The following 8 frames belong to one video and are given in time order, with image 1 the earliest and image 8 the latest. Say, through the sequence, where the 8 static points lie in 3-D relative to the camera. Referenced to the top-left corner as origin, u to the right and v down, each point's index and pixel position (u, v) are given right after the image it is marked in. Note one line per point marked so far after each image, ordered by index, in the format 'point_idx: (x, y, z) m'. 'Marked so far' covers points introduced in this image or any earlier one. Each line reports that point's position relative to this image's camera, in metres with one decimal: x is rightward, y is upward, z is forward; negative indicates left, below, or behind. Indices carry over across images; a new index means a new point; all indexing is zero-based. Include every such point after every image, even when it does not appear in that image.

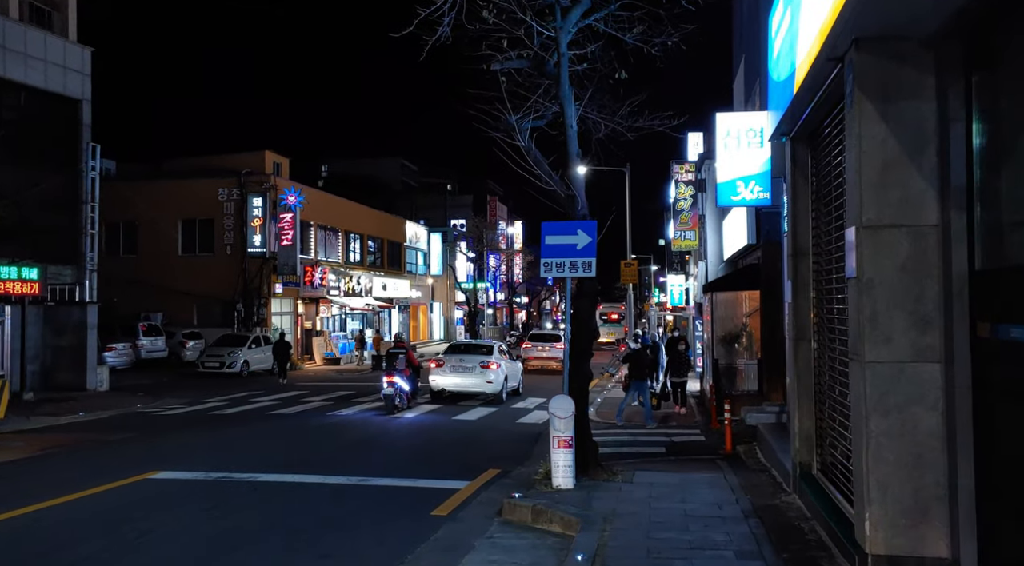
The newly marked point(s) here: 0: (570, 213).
0: (+0.7, +0.9, +11.9) m
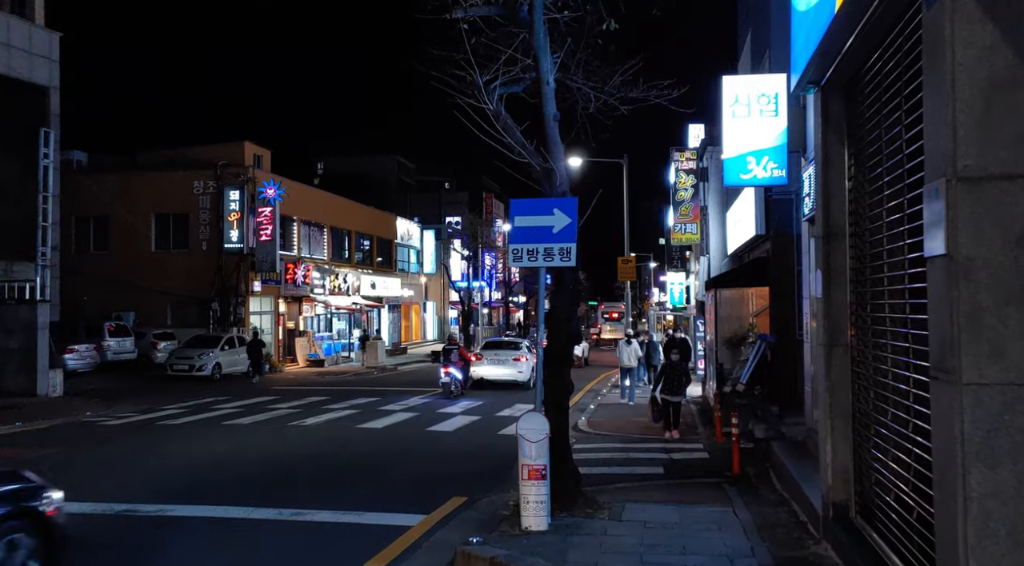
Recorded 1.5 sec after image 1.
0: (+0.3, +0.9, +9.8) m
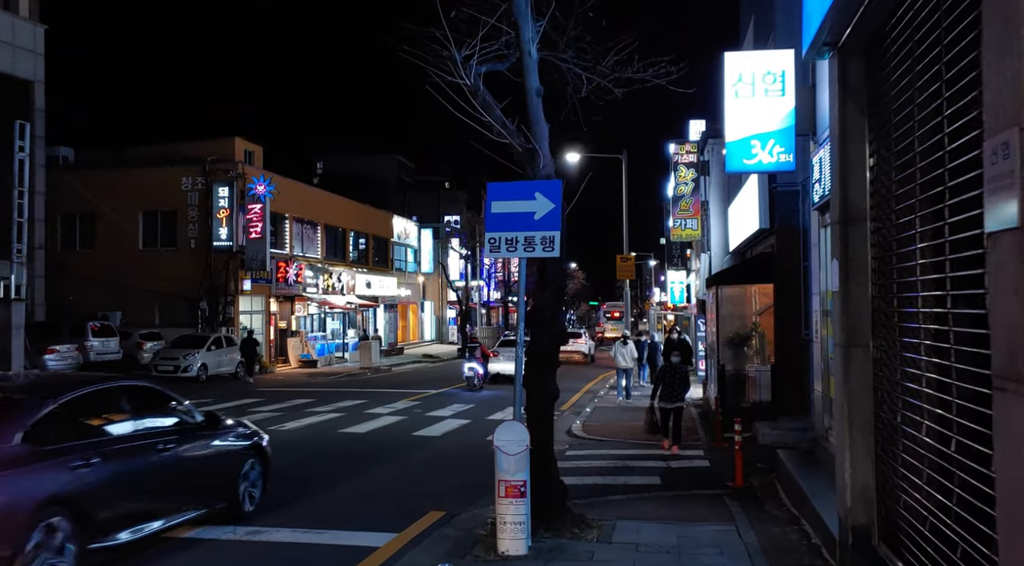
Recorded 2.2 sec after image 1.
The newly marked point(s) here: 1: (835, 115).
0: (+0.2, +1.0, +8.8) m
1: (+2.3, +1.2, +6.9) m
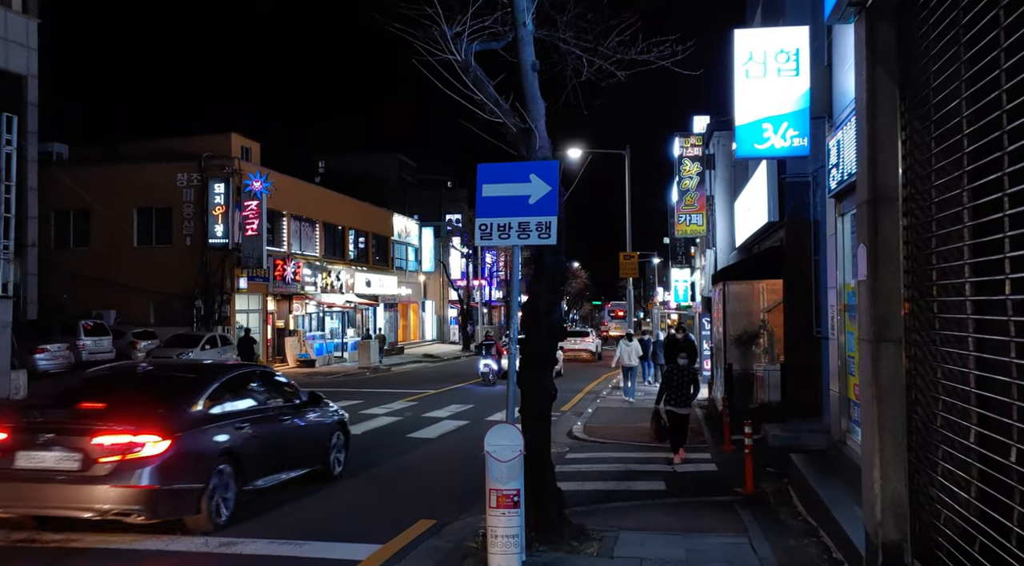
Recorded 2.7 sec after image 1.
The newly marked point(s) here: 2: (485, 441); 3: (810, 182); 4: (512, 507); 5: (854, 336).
0: (+0.1, +1.1, +8.2) m
1: (+2.2, +1.3, +6.2) m
2: (-0.2, -1.1, +7.1) m
3: (+4.7, +1.6, +15.3) m
4: (0.0, -1.6, +7.0) m
5: (+3.2, -0.5, +9.2) m
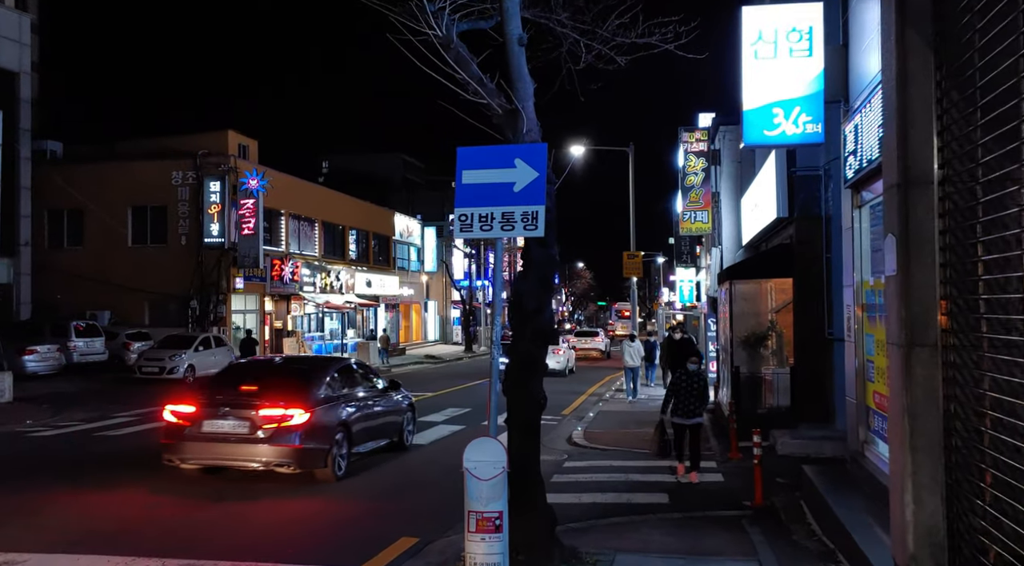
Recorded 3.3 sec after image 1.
0: (0.0, +1.1, +7.4) m
1: (+2.1, +1.3, +5.4) m
2: (-0.3, -1.1, +6.3) m
3: (+4.6, +1.6, +14.5) m
4: (-0.1, -1.6, +6.2) m
5: (+3.1, -0.5, +8.4) m
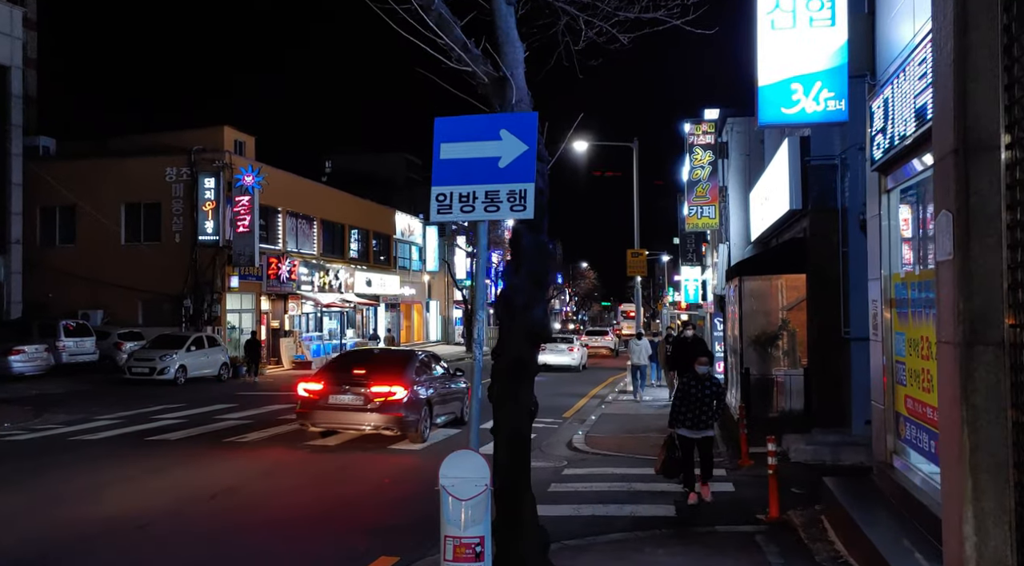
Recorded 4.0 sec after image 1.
0: (-0.1, +1.2, +6.5) m
1: (+2.0, +1.3, +4.6) m
2: (-0.4, -1.1, +5.5) m
3: (+4.5, +1.7, +13.7) m
4: (-0.2, -1.5, +5.4) m
5: (+3.0, -0.4, +7.5) m
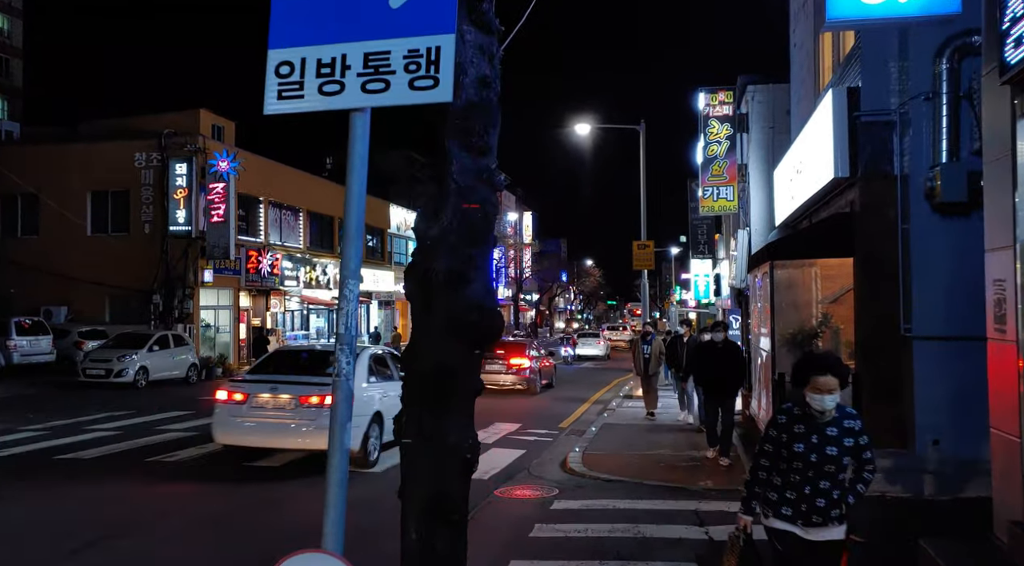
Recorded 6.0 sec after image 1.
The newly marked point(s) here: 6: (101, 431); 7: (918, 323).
0: (-0.4, +1.3, +3.8) m
1: (+1.7, +1.5, +1.8) m
2: (-0.7, -0.9, +2.8) m
3: (+4.3, +1.8, +10.9) m
4: (-0.5, -1.3, +2.7) m
5: (+2.7, -0.3, +4.8) m
6: (-7.0, -2.5, +16.7) m
7: (+4.4, -0.4, +10.6) m
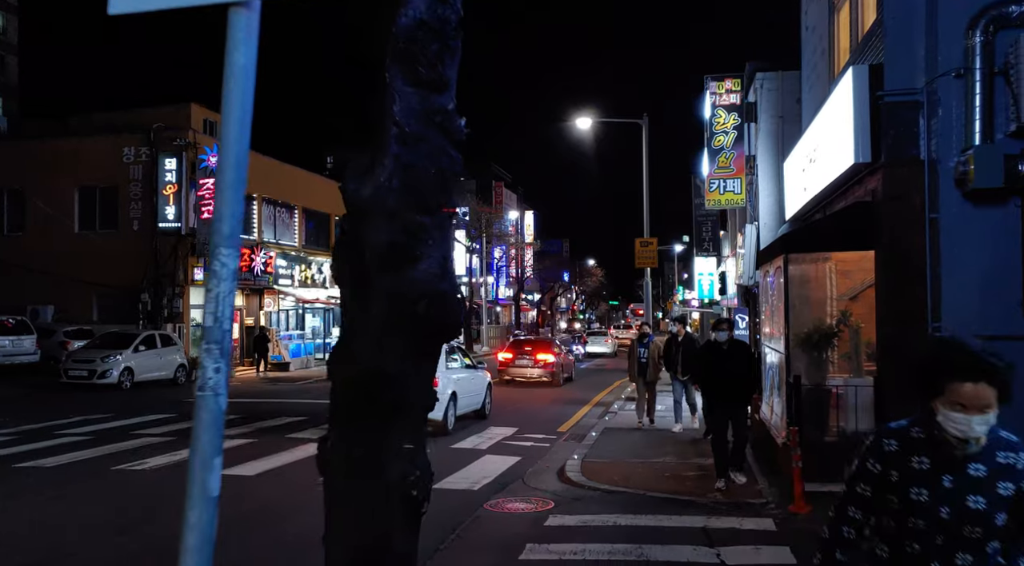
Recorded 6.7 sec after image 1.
0: (-0.5, +1.4, +2.9) m
1: (+1.6, +1.6, +0.9) m
2: (-0.8, -0.8, +1.9) m
3: (+4.2, +1.9, +10.0) m
4: (-0.6, -1.3, +1.7) m
5: (+2.6, -0.2, +3.9) m
6: (-7.1, -2.5, +15.8) m
7: (+4.3, -0.4, +9.7) m
